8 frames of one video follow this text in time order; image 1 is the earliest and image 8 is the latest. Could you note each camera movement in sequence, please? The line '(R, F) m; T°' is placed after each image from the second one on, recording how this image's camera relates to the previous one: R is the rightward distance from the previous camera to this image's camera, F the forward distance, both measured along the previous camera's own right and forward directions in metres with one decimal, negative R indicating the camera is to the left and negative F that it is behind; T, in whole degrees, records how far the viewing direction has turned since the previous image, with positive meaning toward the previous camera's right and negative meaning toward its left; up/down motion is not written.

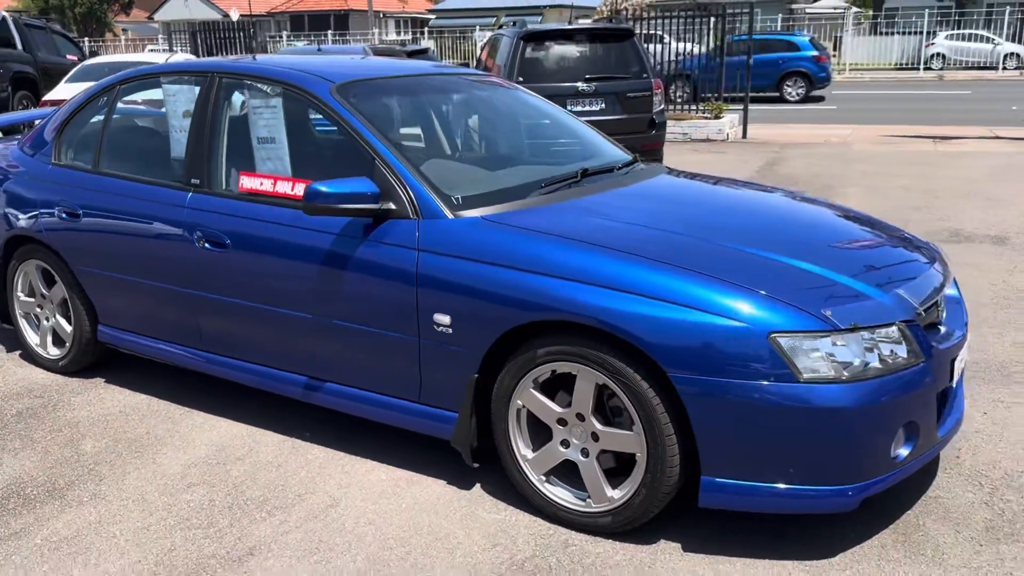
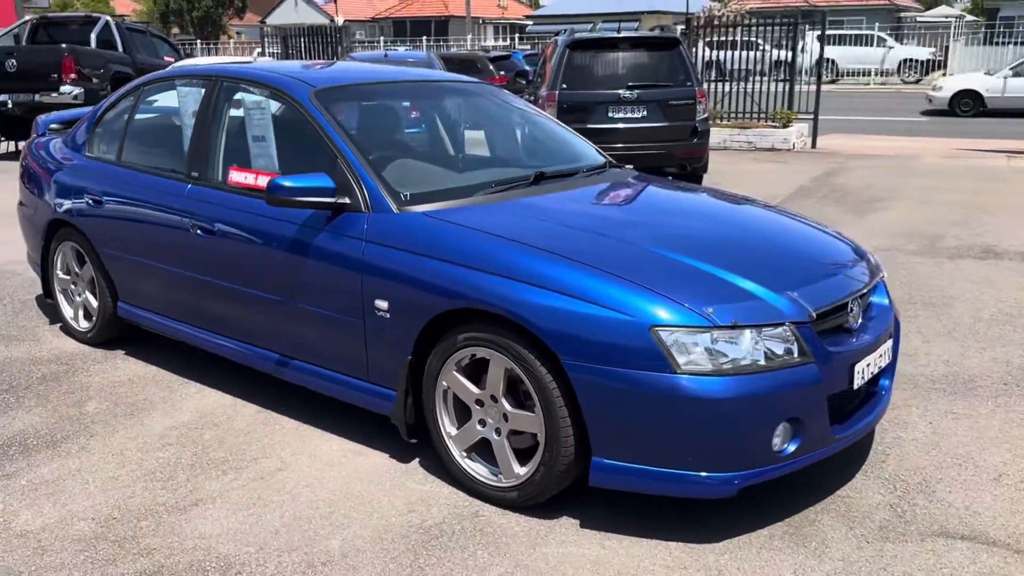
(+0.6, -0.2) m; -6°
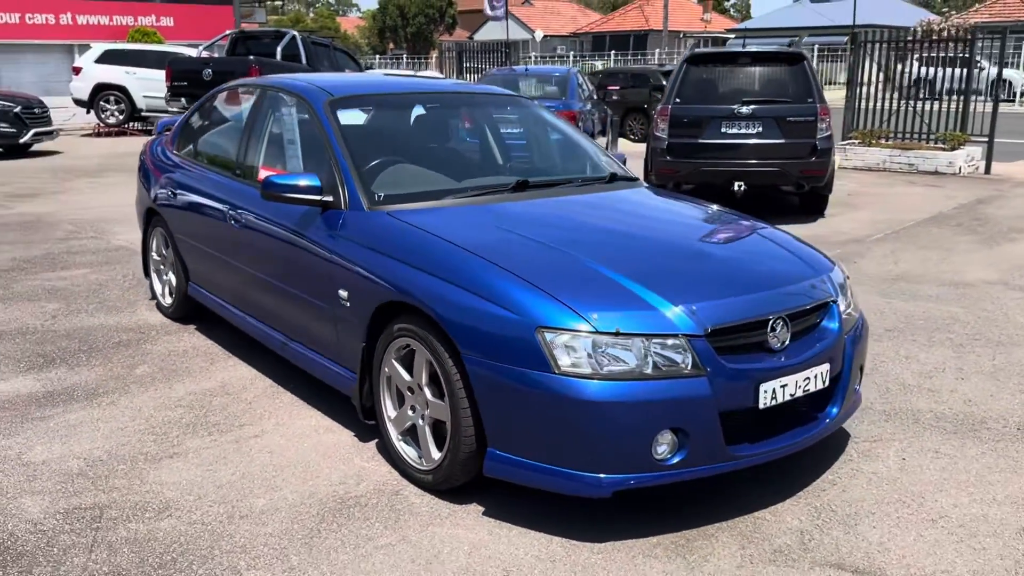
(+1.0, -0.1) m; -13°
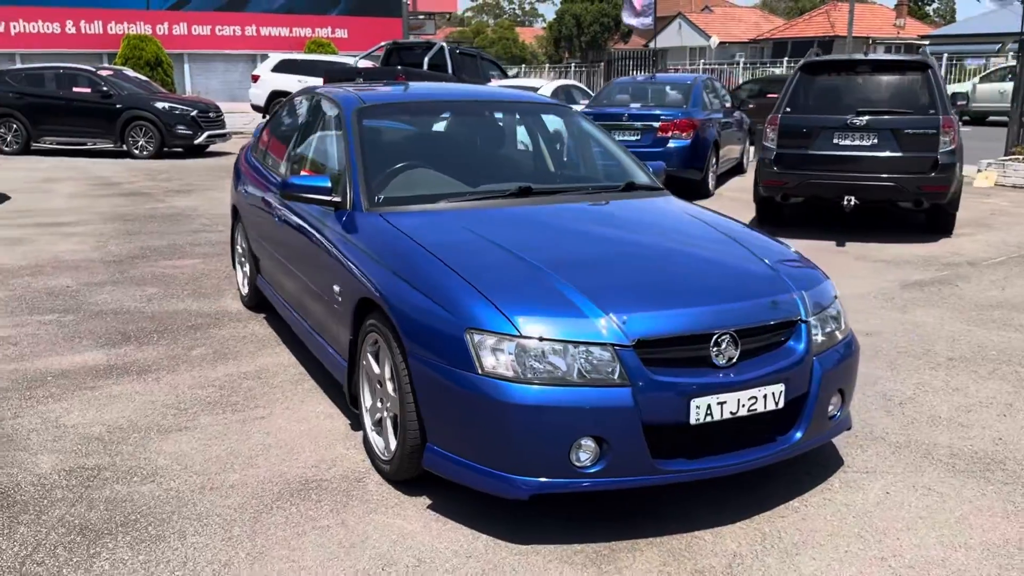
(+0.8, 0.0) m; -11°
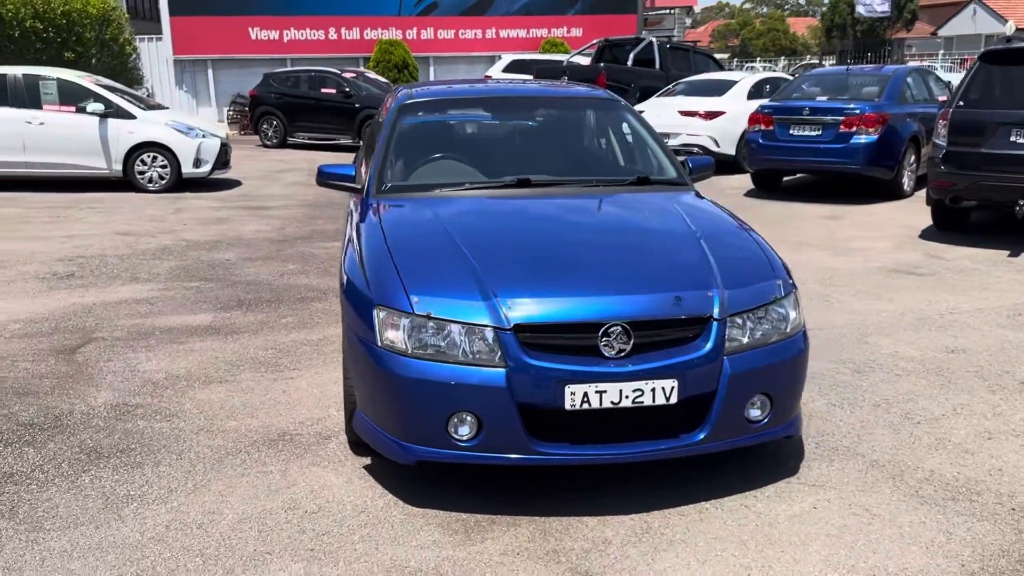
(+1.3, 0.0) m; -17°
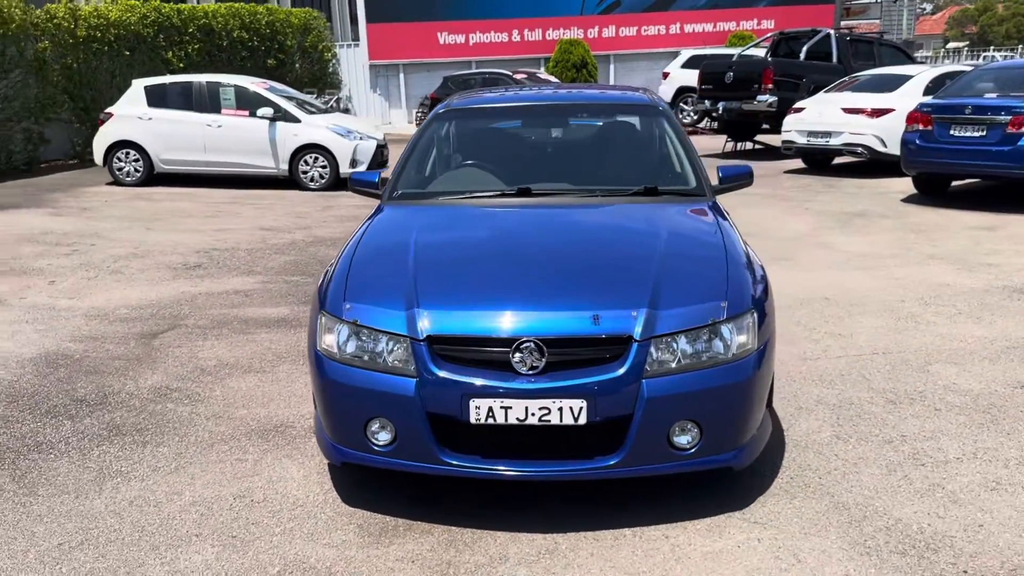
(+1.1, +0.1) m; -13°
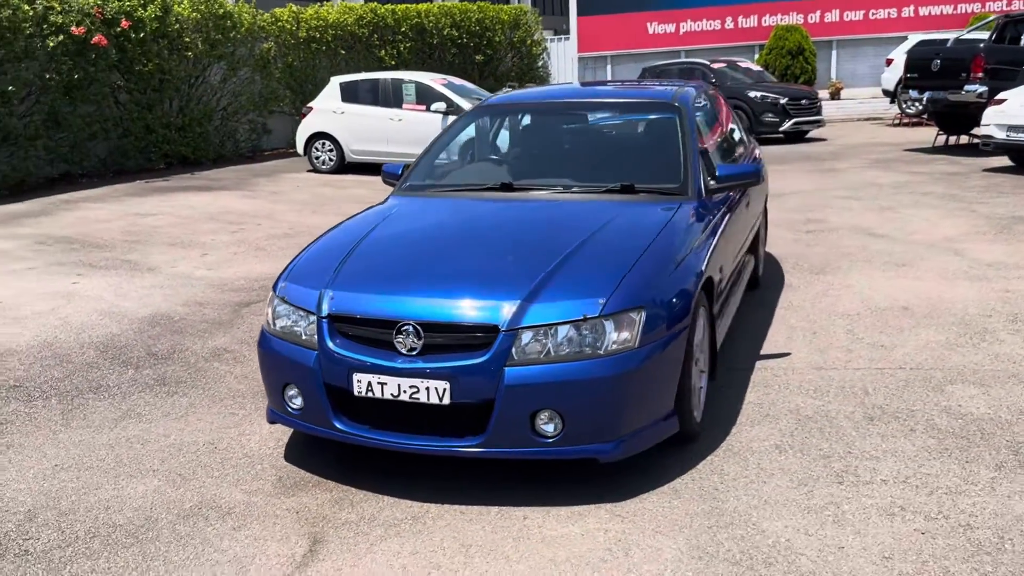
(+1.4, 0.0) m; -16°
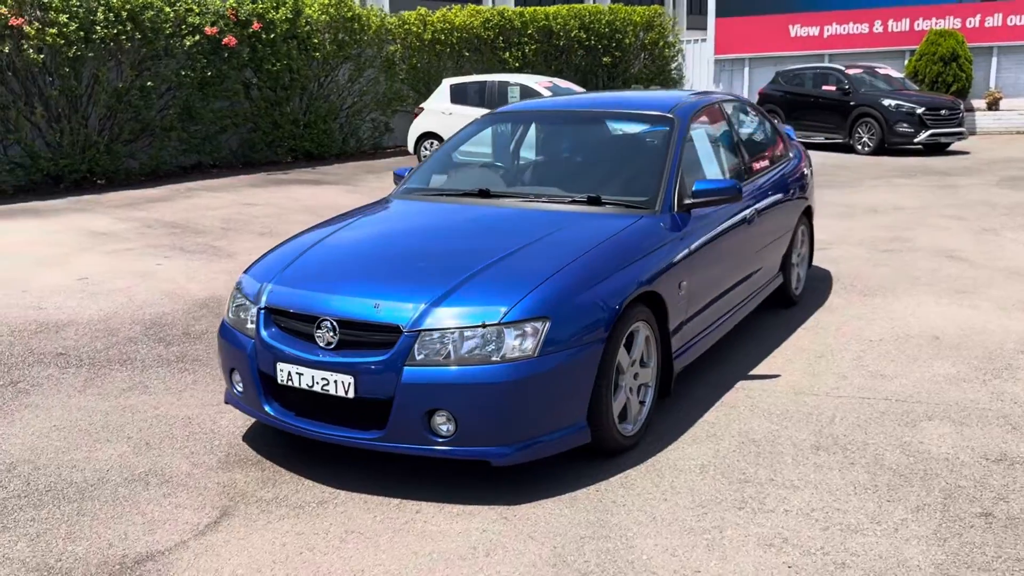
(+1.0, 0.0) m; -10°
